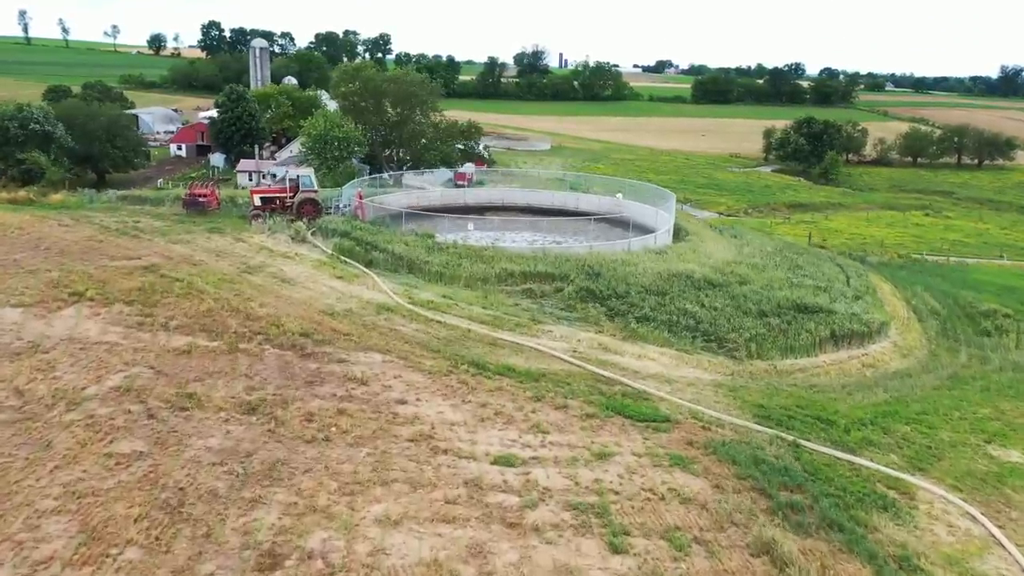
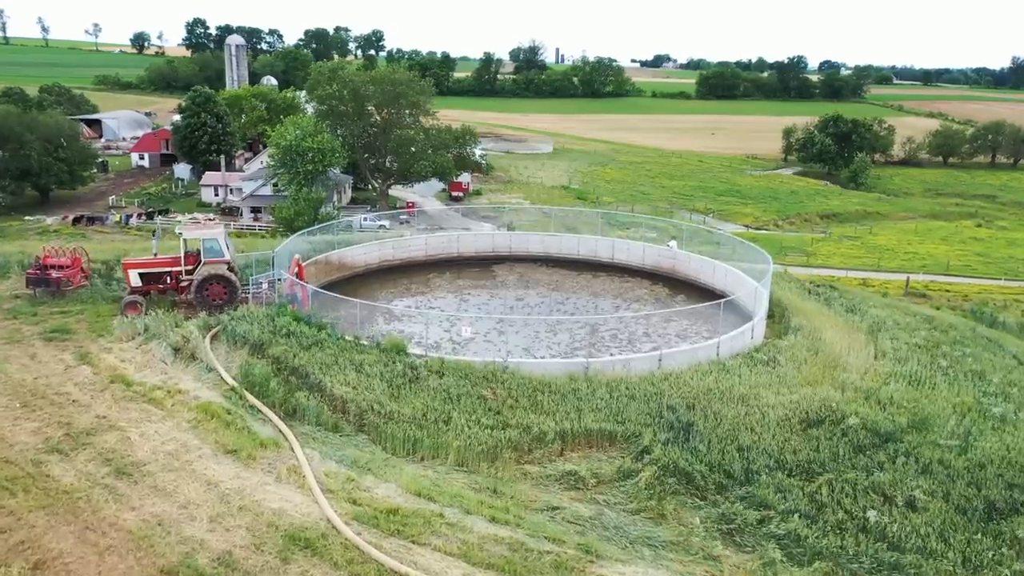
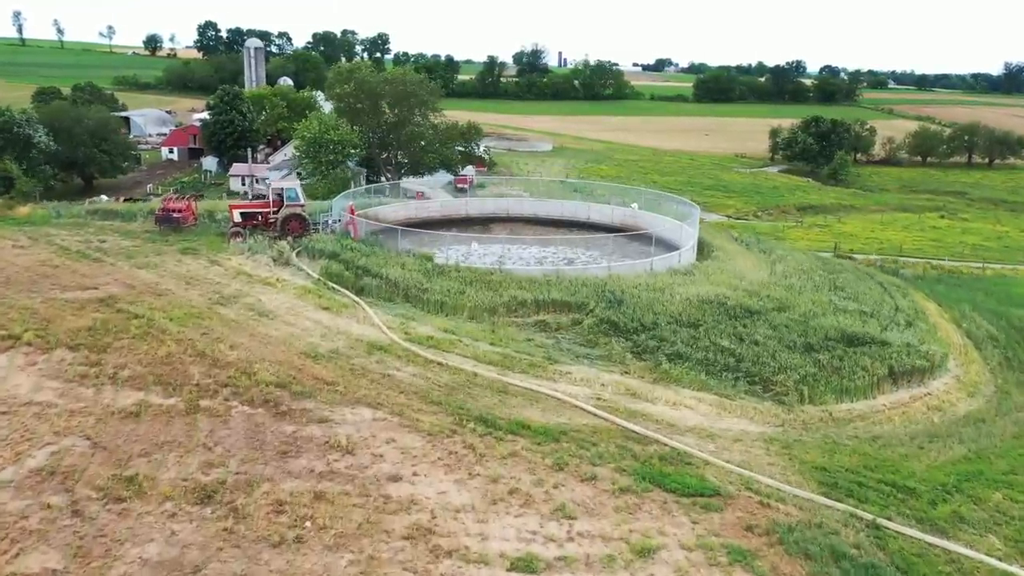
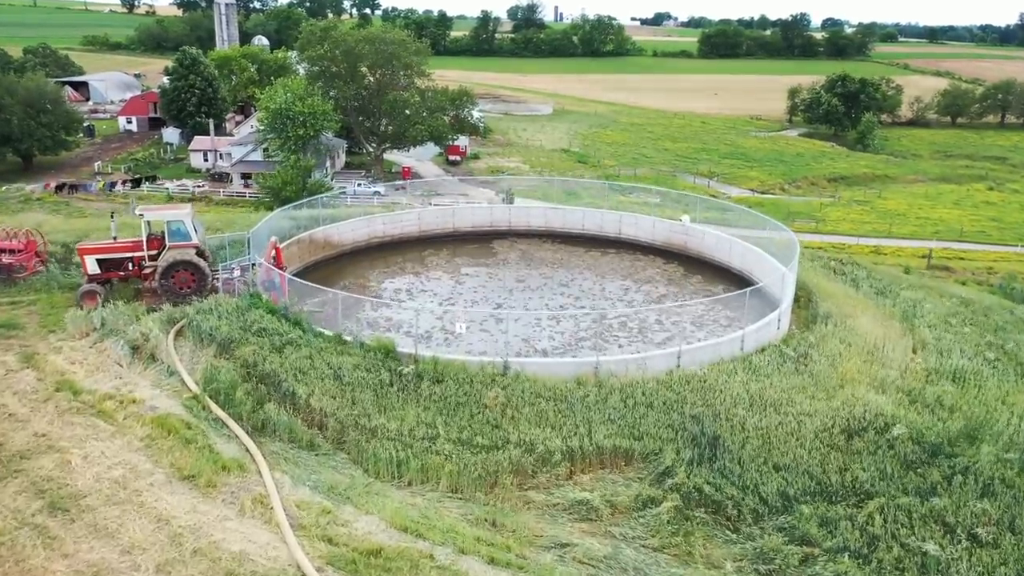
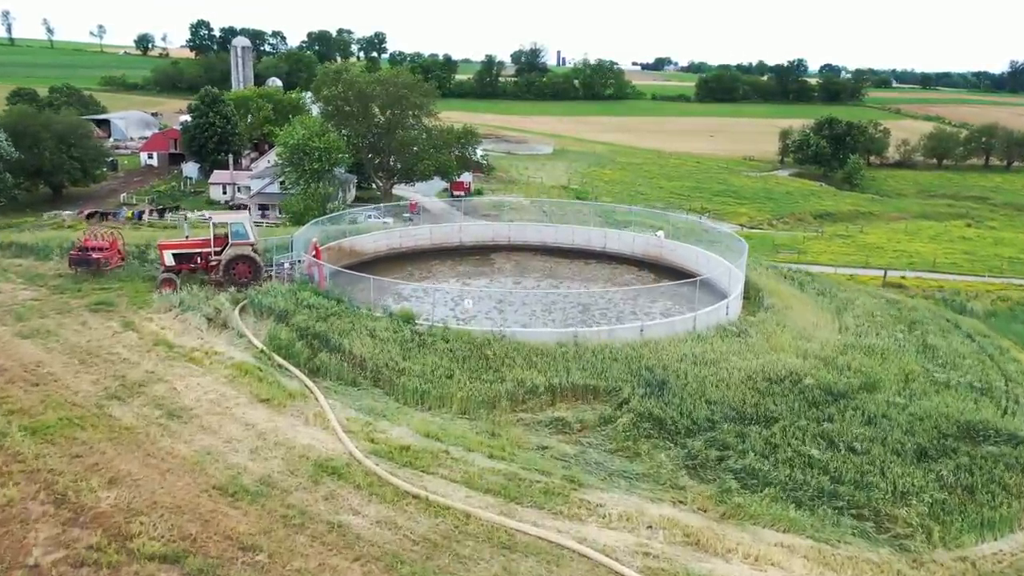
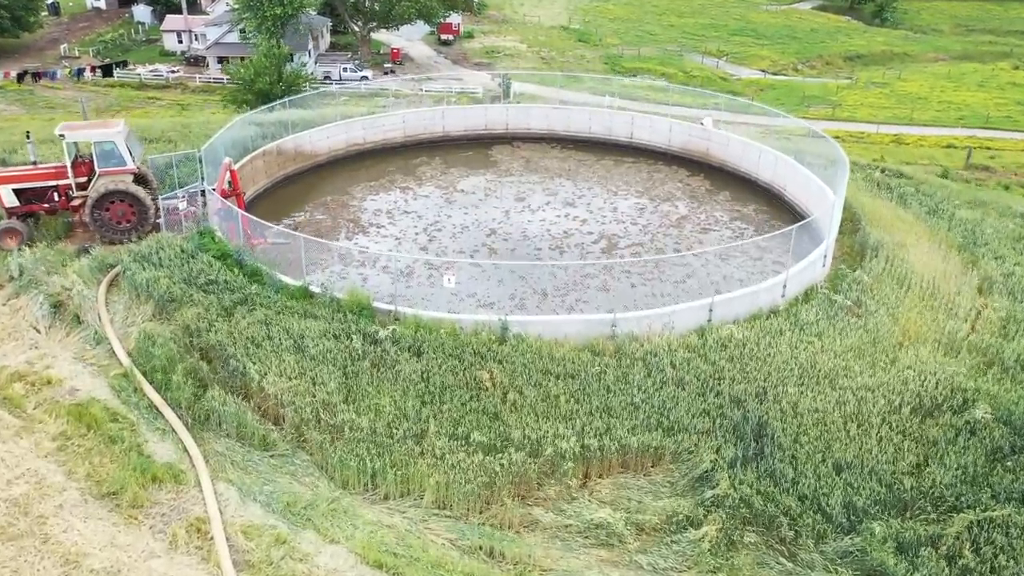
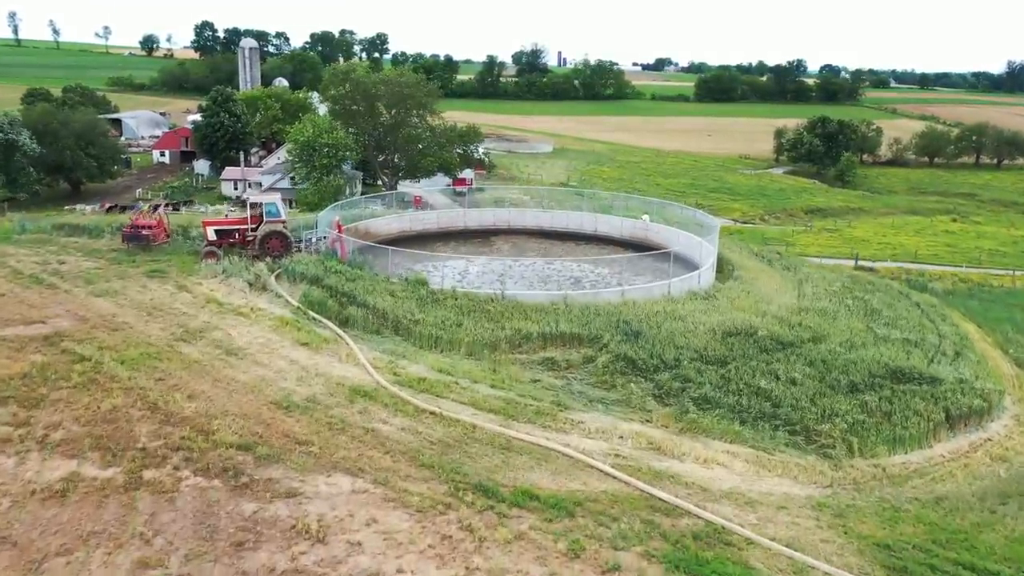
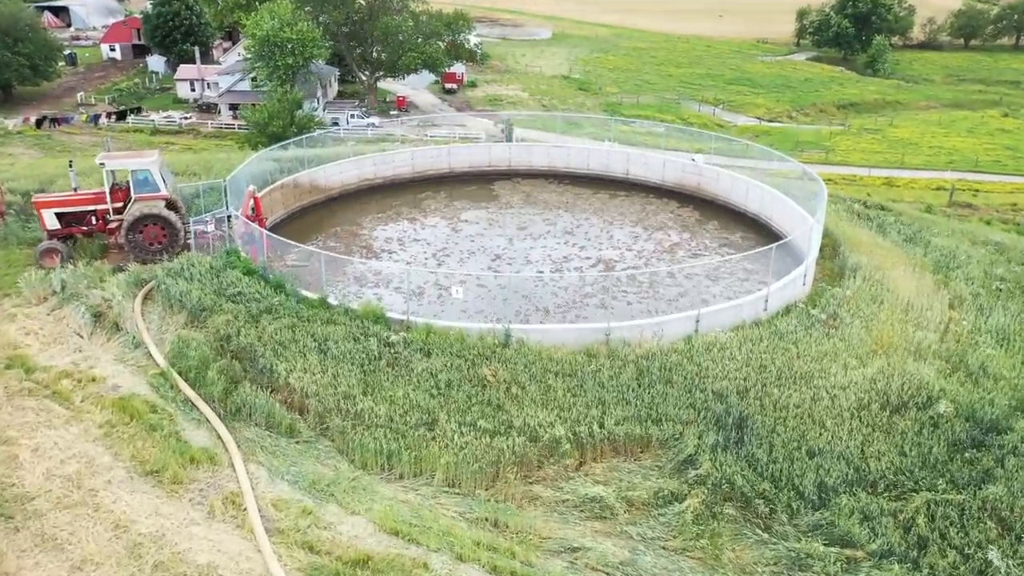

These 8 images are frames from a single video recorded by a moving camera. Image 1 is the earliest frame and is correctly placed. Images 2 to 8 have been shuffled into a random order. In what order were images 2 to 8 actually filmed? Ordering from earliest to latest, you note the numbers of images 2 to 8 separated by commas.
3, 7, 5, 2, 4, 8, 6
